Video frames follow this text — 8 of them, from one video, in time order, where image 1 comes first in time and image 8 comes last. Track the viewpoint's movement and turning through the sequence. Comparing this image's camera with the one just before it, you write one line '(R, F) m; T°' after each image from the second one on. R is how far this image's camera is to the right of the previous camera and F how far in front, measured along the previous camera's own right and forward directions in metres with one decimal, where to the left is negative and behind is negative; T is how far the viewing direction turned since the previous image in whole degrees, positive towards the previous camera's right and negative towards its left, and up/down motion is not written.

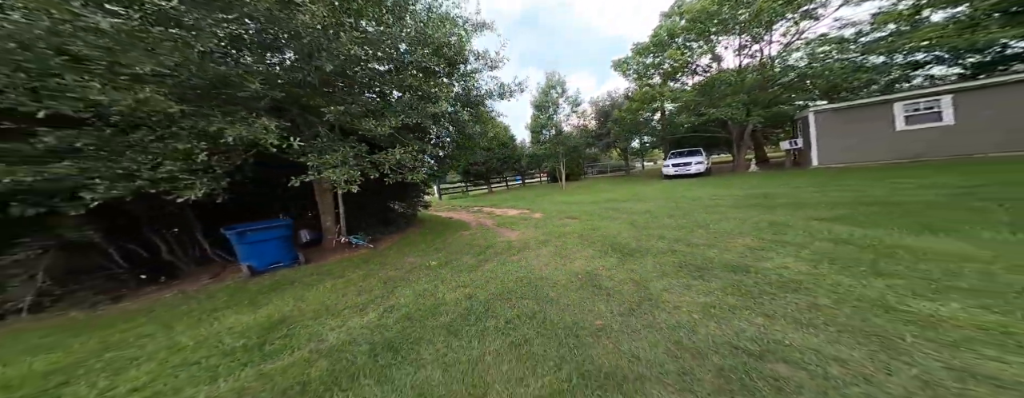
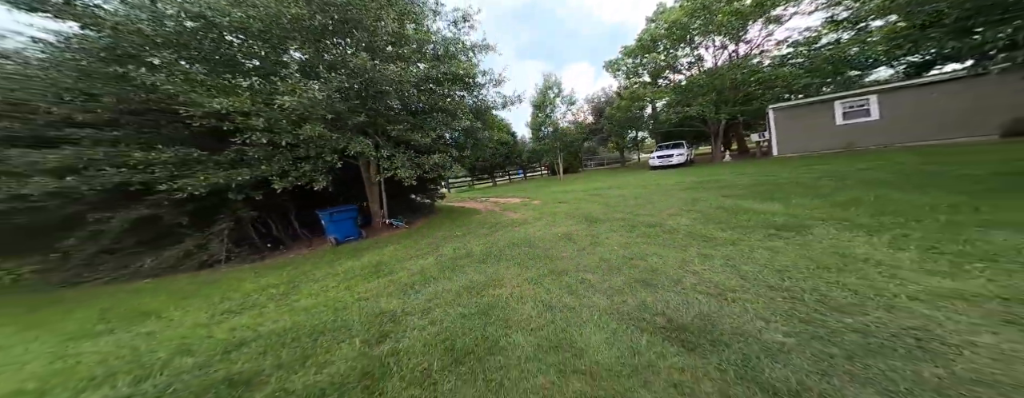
(0.0, -1.7) m; -1°
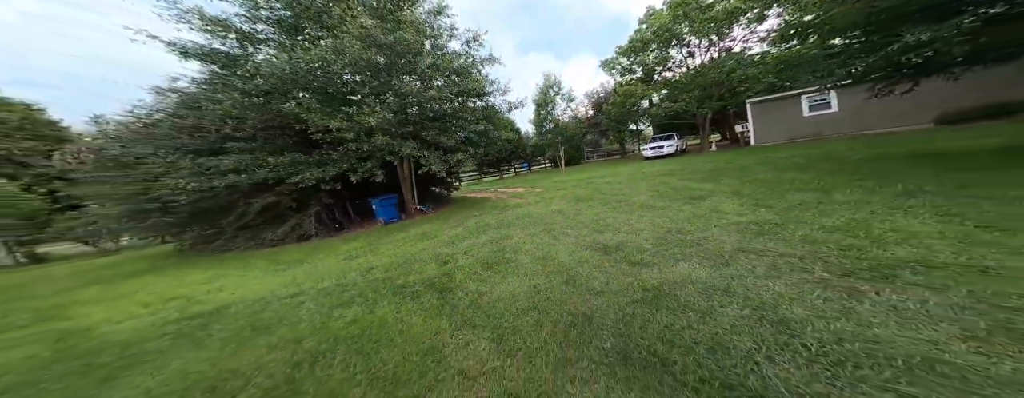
(0.0, -1.7) m; -1°
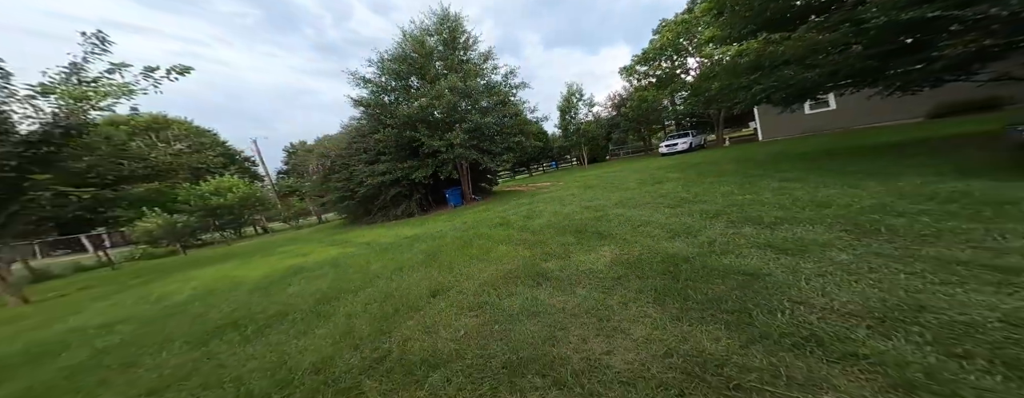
(+0.1, -3.2) m; -7°
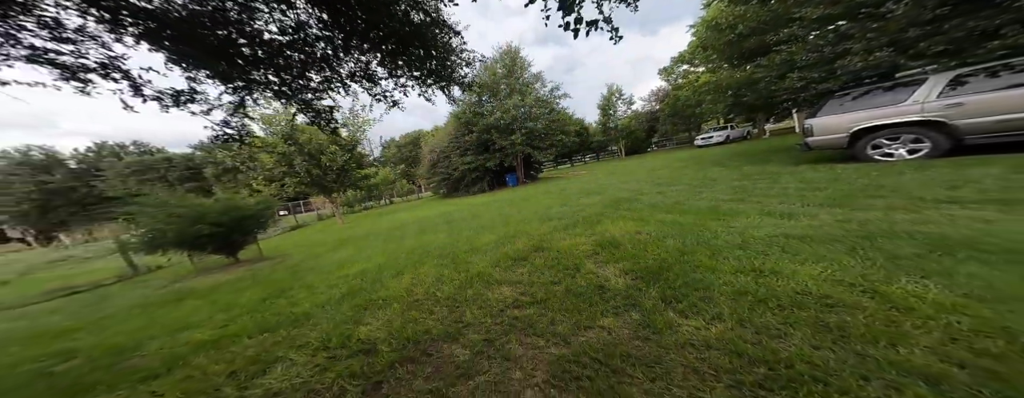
(+0.2, -4.2) m; -11°
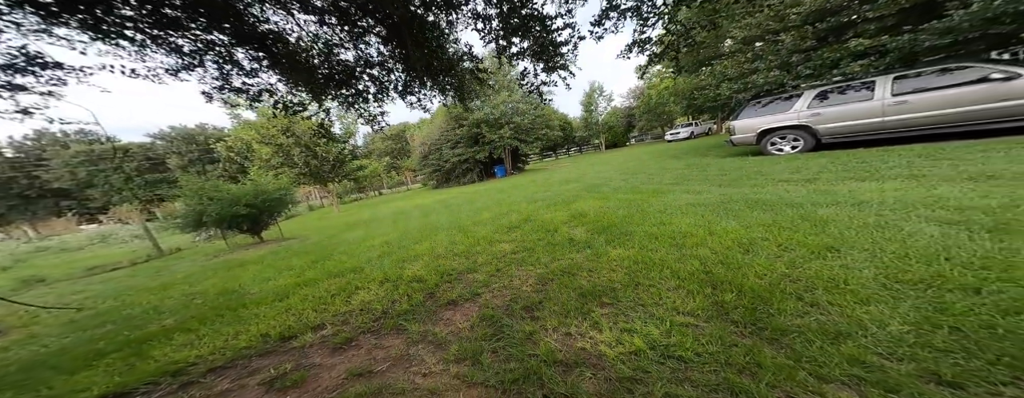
(-0.2, -1.1) m; +4°
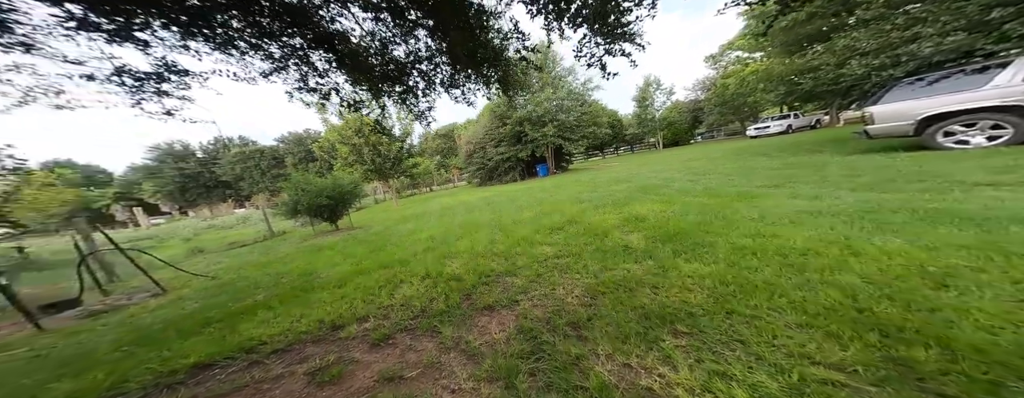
(+0.1, +0.3) m; -12°
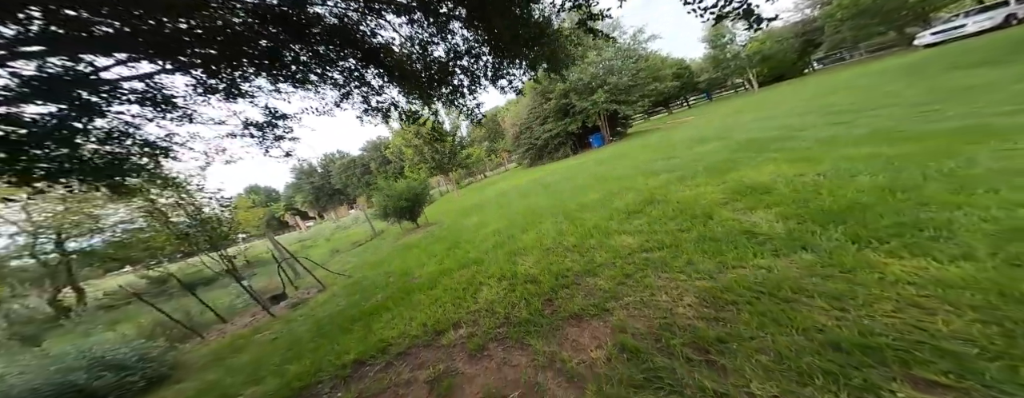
(-0.1, +0.2) m; -13°
